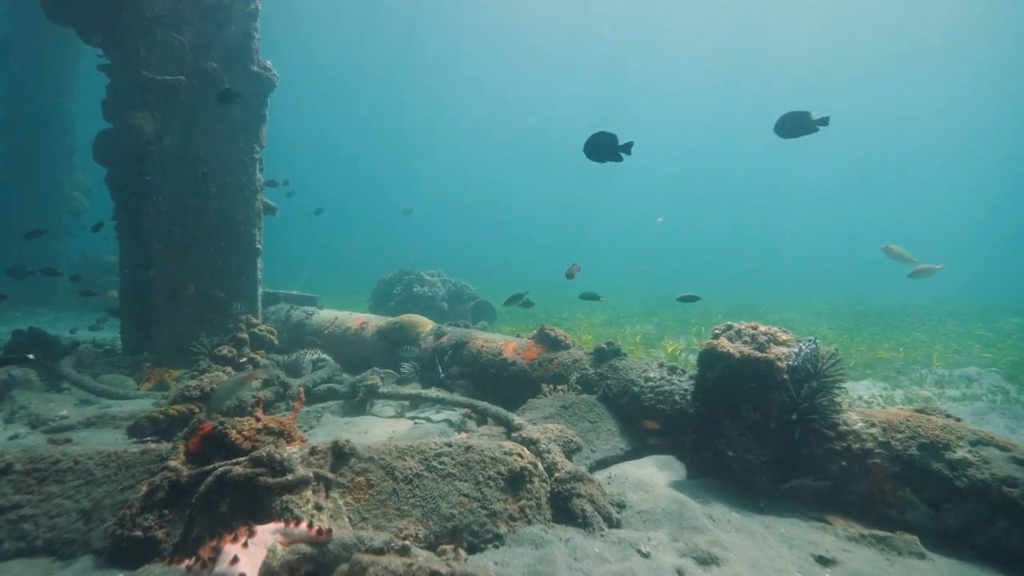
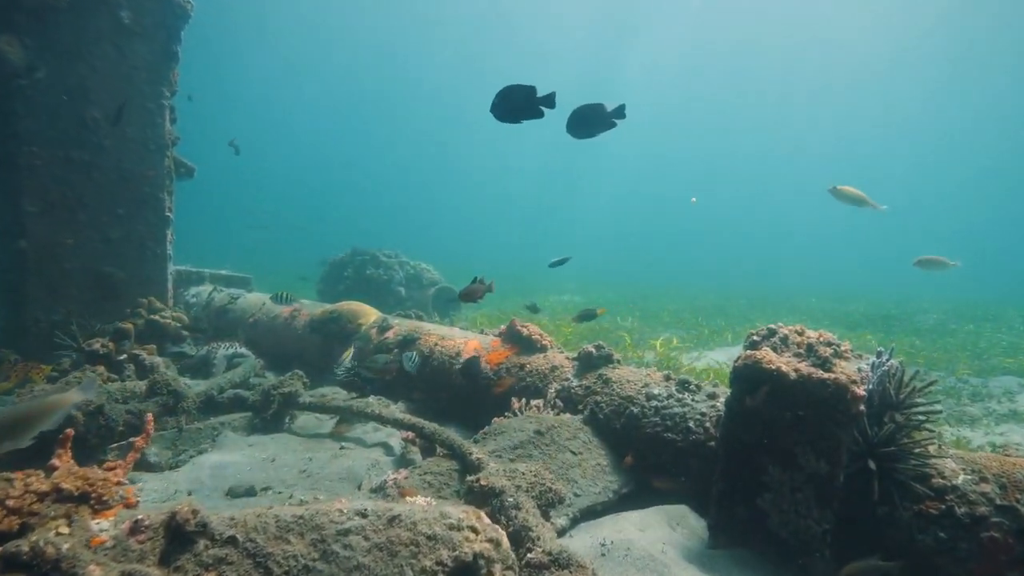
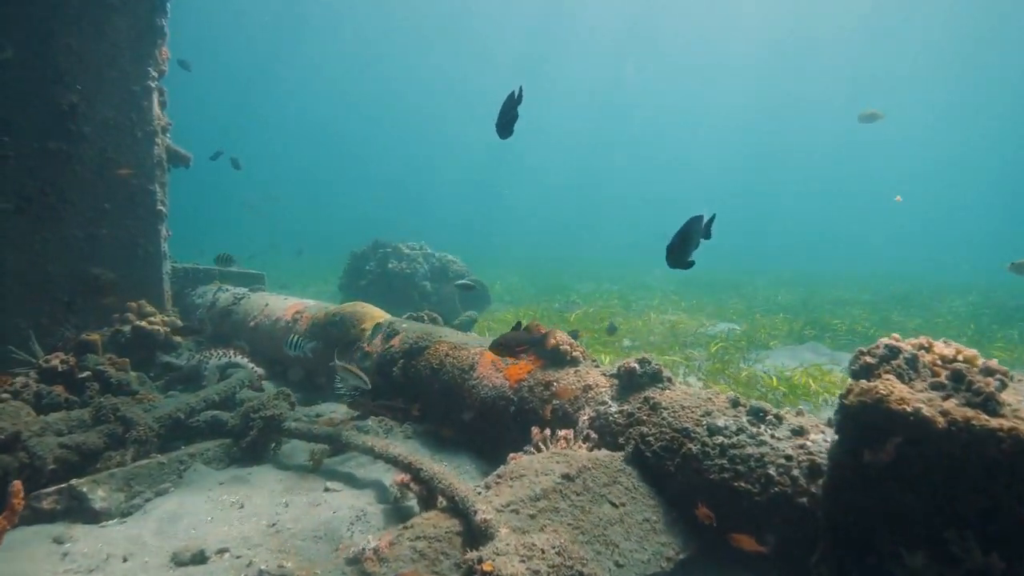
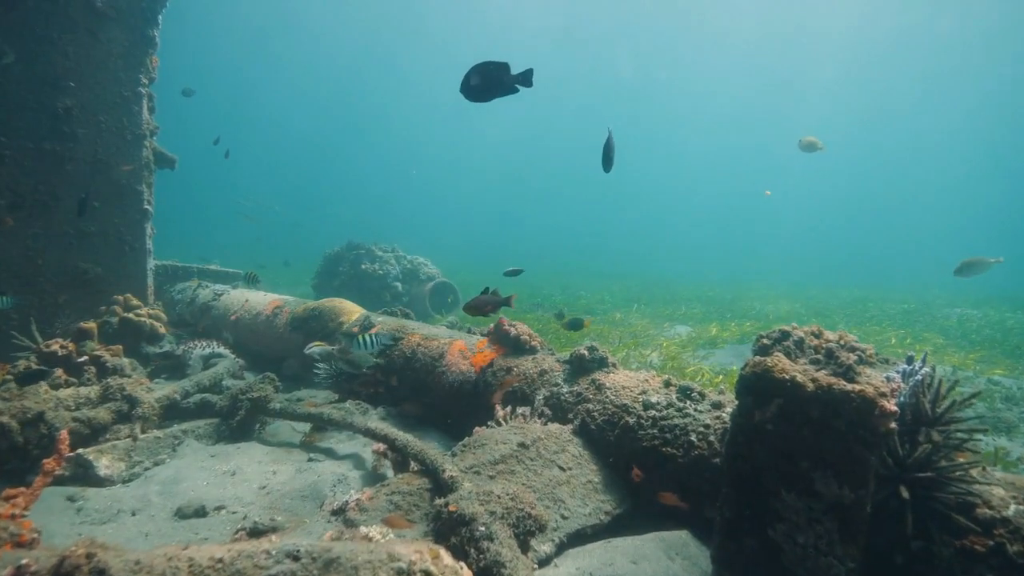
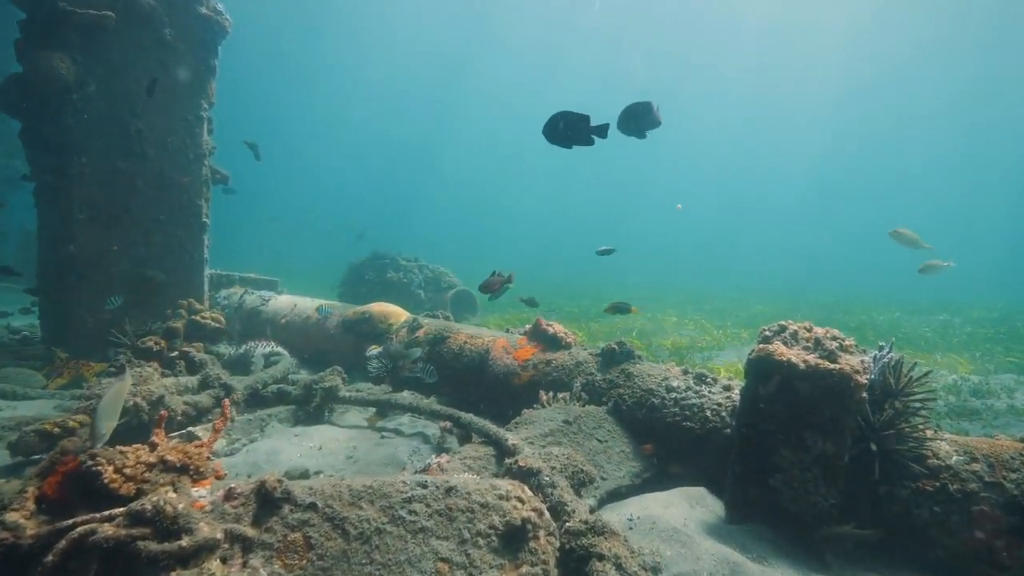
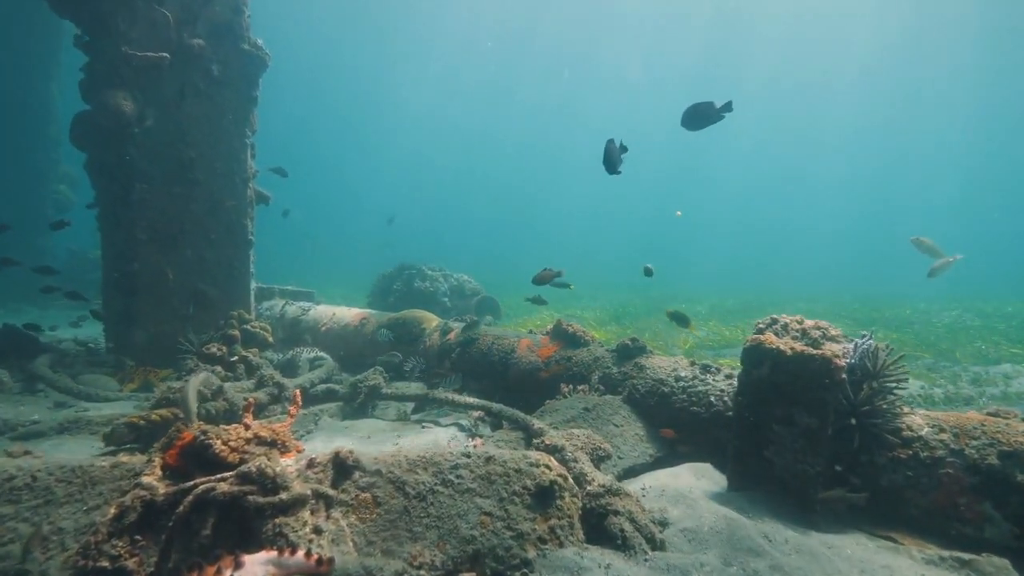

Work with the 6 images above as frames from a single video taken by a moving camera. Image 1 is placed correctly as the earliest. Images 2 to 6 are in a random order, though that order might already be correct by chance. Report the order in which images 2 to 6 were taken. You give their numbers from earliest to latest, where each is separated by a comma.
6, 5, 2, 4, 3
